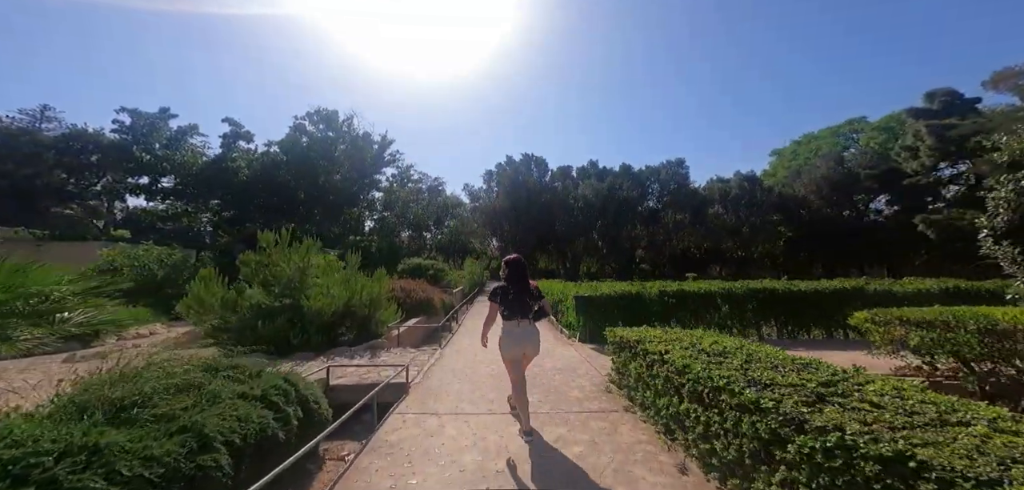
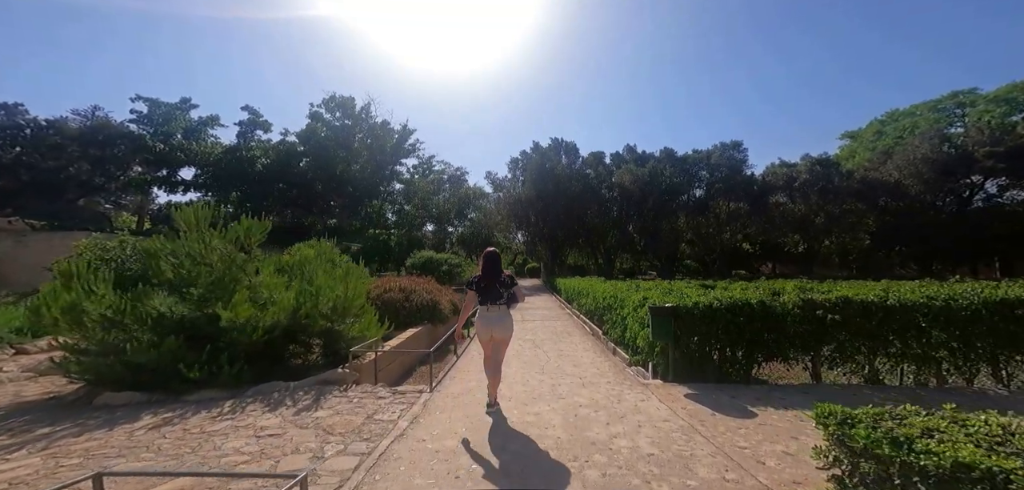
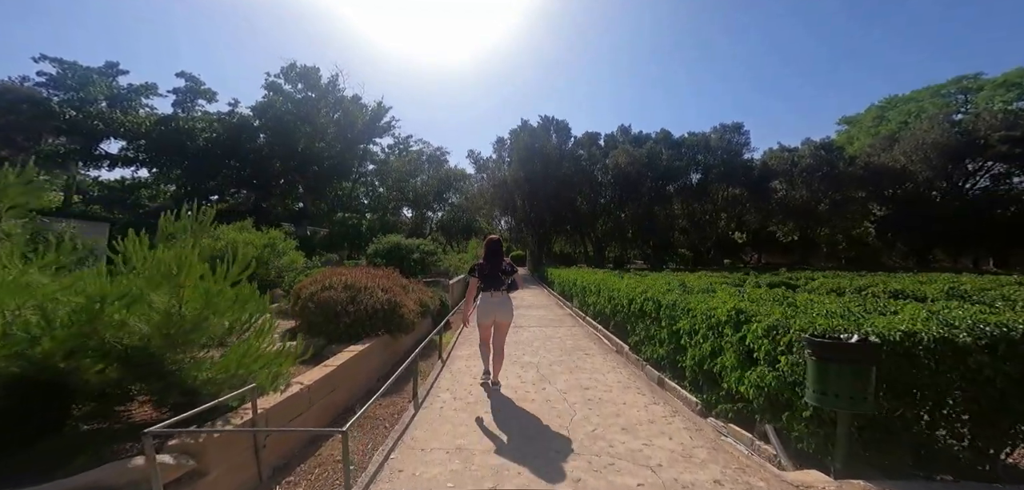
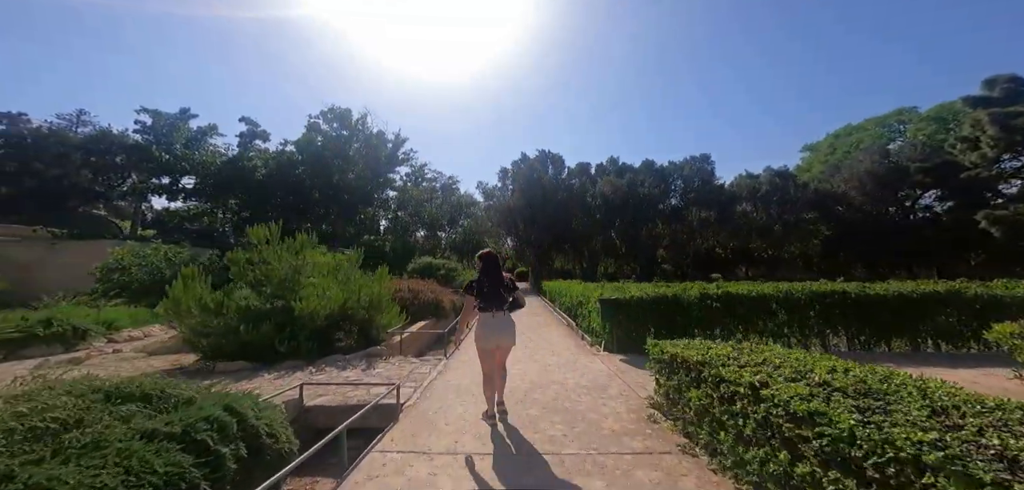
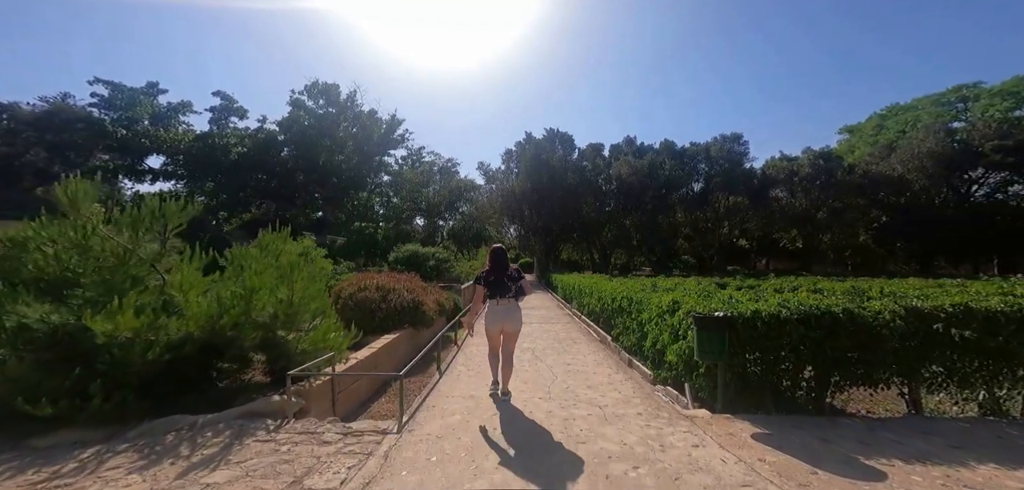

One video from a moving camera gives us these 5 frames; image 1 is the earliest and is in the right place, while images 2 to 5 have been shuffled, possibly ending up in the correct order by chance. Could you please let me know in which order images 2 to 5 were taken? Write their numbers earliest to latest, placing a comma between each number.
4, 2, 5, 3
